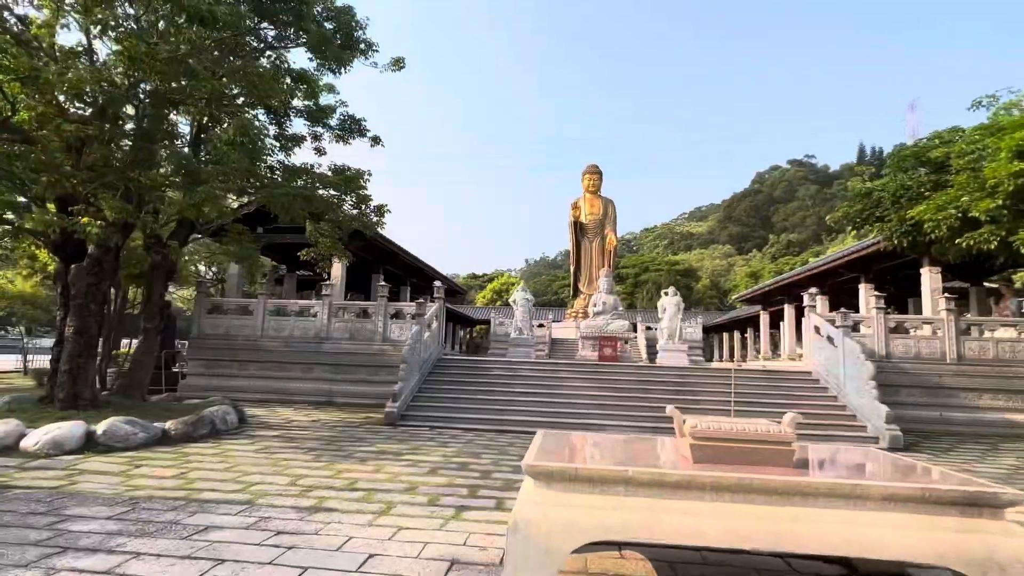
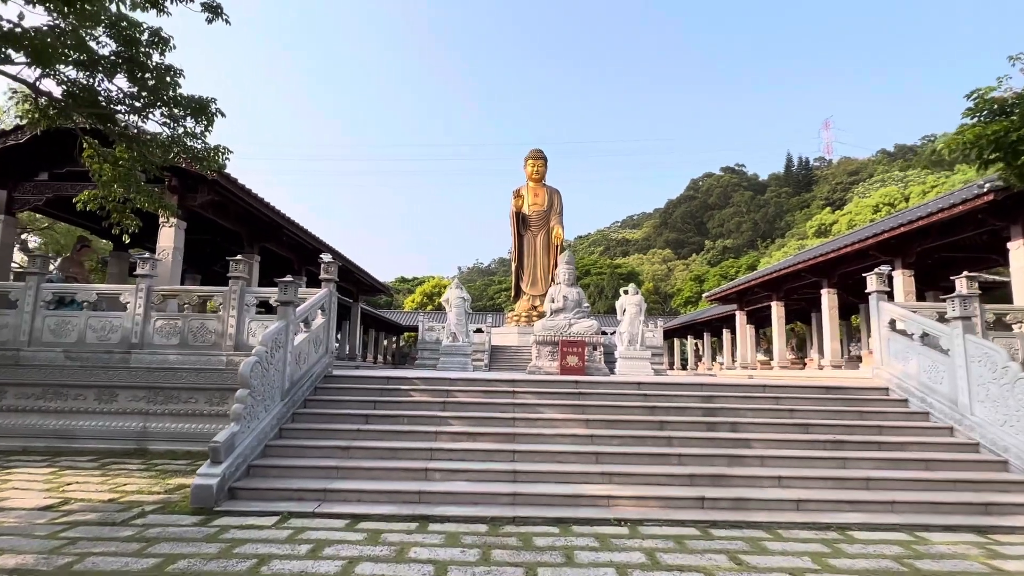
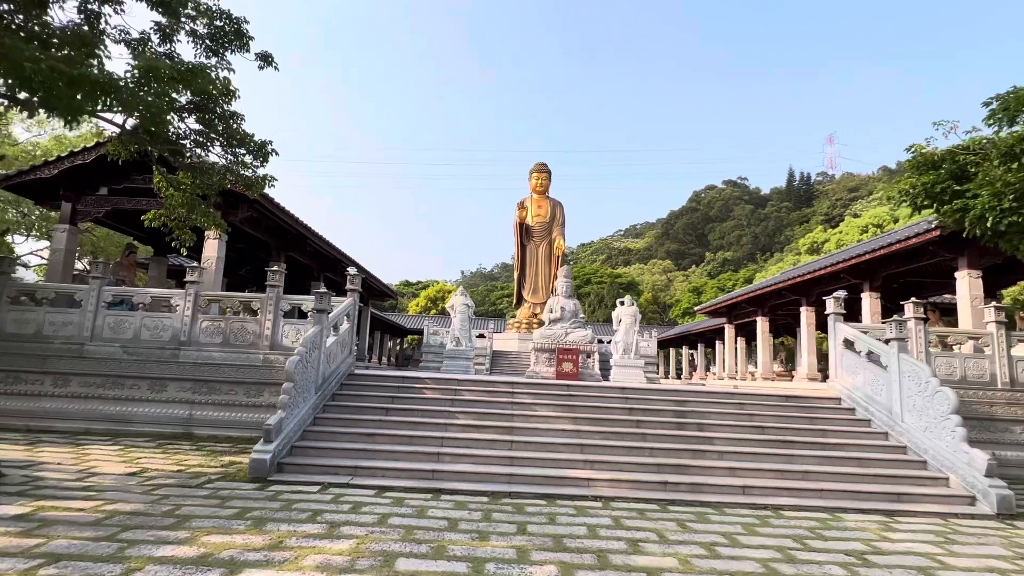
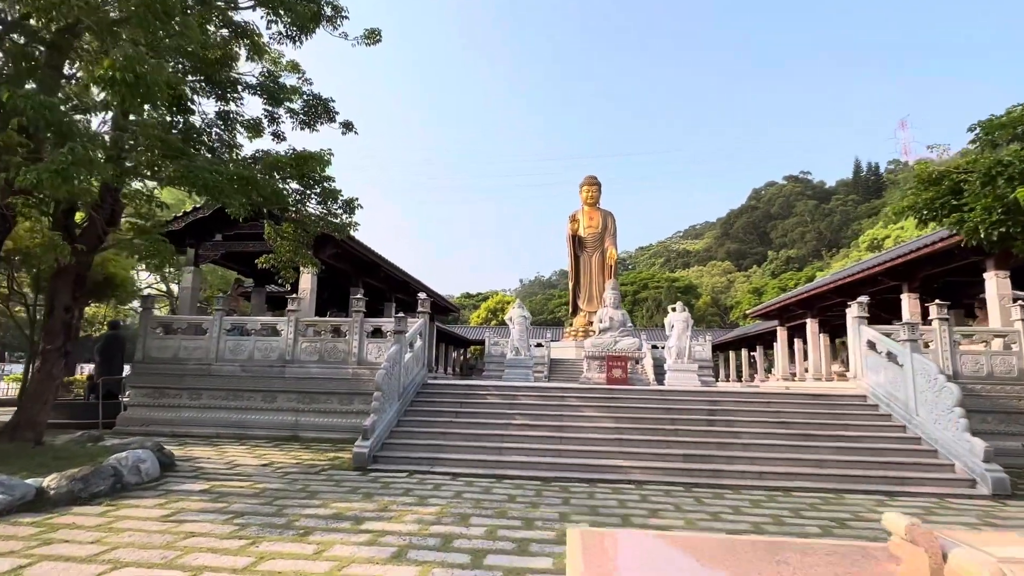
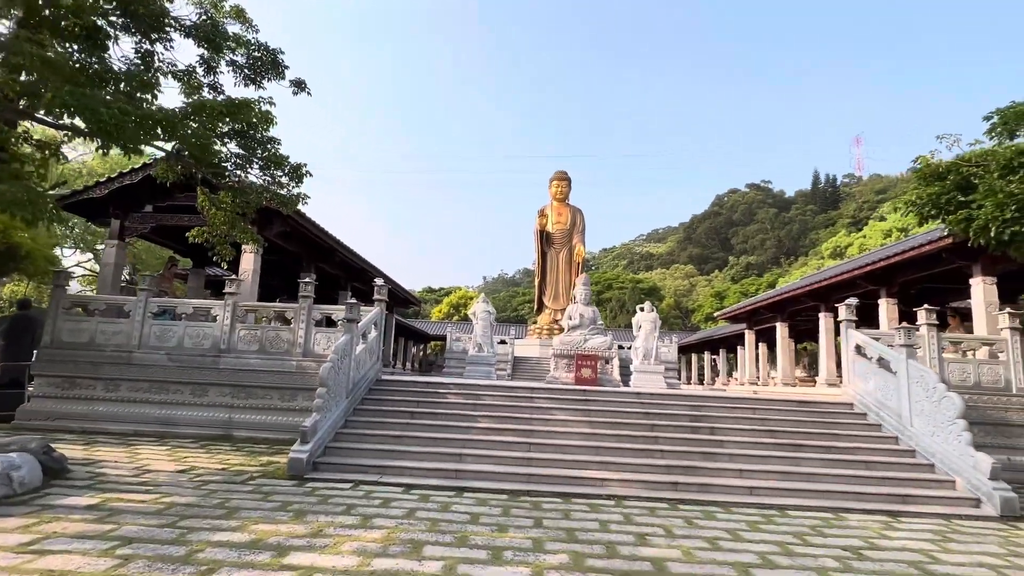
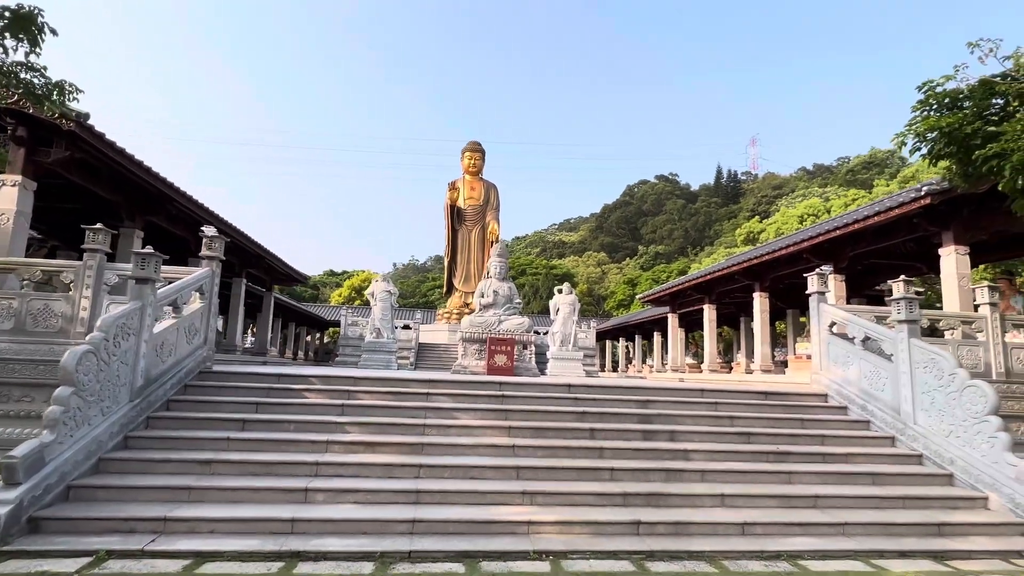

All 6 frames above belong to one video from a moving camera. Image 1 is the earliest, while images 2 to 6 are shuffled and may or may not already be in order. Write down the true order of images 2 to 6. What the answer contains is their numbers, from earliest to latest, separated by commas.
4, 5, 3, 2, 6
